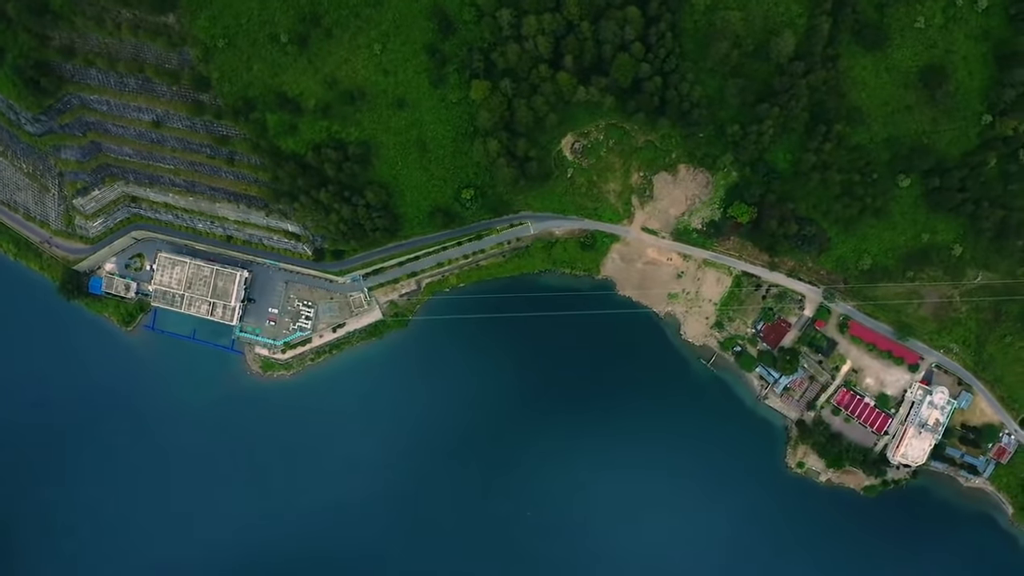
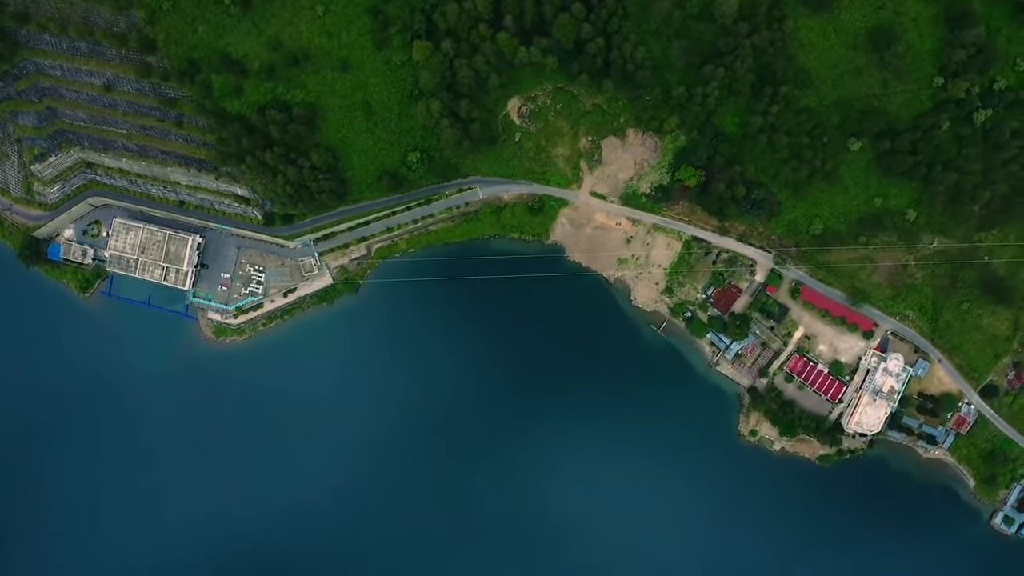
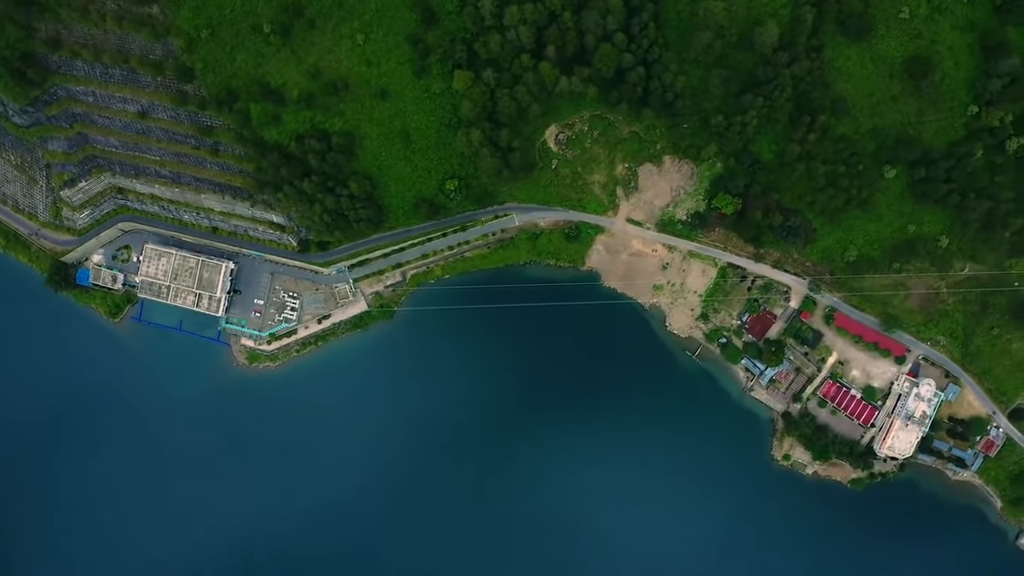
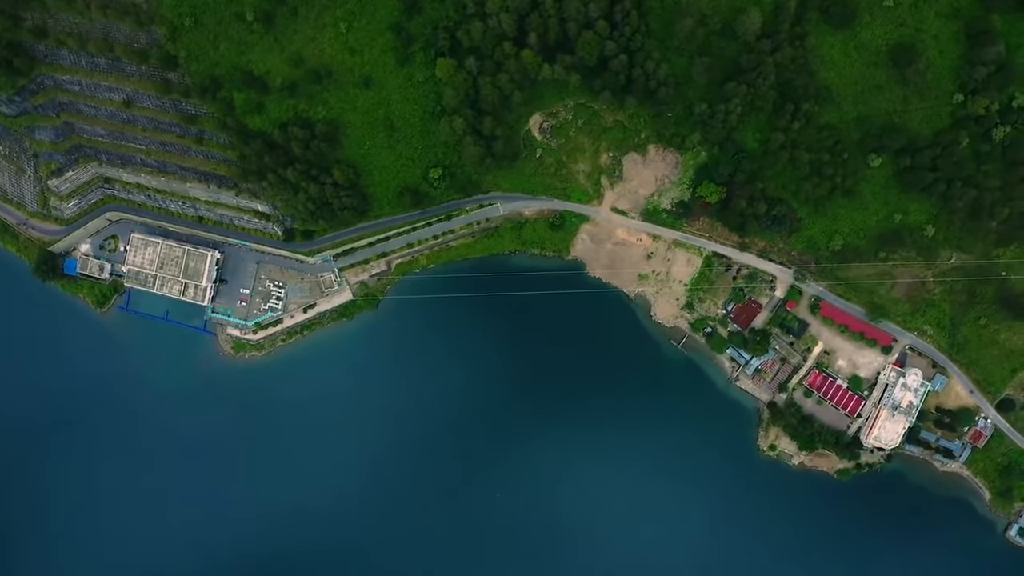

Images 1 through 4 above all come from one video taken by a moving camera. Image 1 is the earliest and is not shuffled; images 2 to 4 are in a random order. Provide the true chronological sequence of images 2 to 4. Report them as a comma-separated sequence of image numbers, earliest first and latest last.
3, 4, 2
